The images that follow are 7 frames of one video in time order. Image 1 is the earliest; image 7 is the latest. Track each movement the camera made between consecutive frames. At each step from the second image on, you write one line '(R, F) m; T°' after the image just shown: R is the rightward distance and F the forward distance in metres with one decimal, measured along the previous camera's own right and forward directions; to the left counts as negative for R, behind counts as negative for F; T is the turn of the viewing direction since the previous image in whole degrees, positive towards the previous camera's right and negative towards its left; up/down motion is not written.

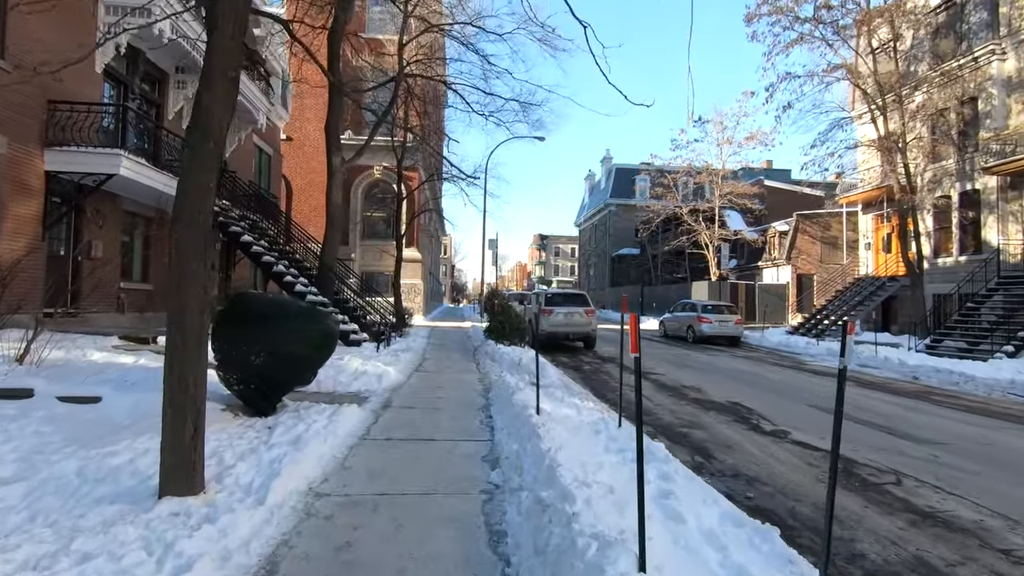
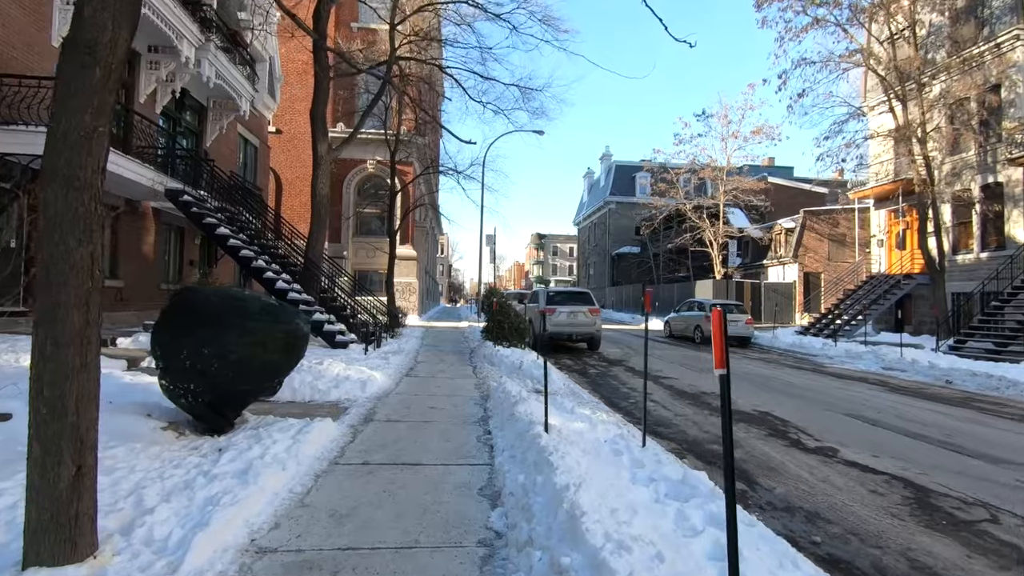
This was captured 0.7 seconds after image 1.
(-0.1, +1.1) m; 0°
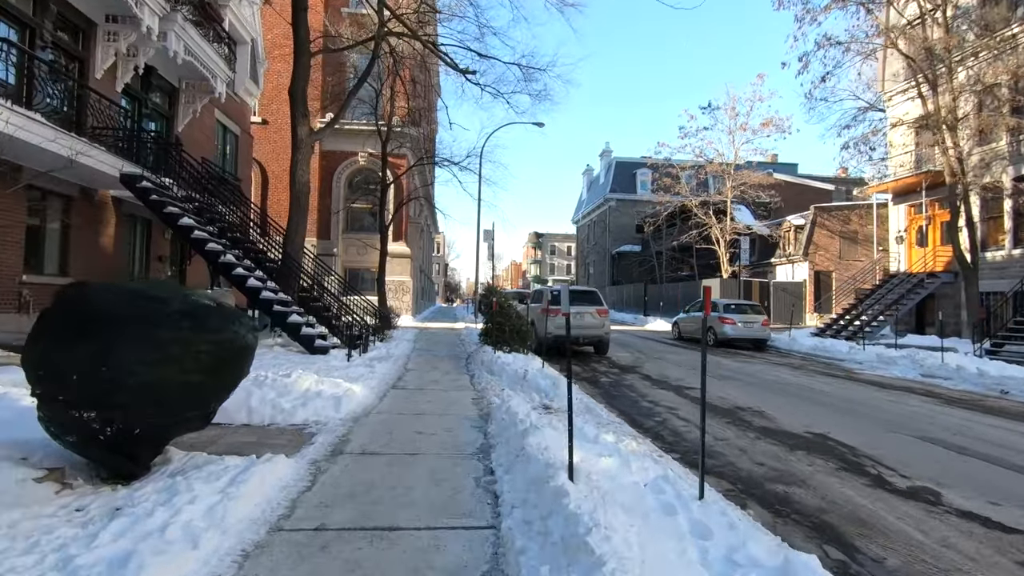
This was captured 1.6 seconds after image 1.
(-0.1, +1.5) m; 0°
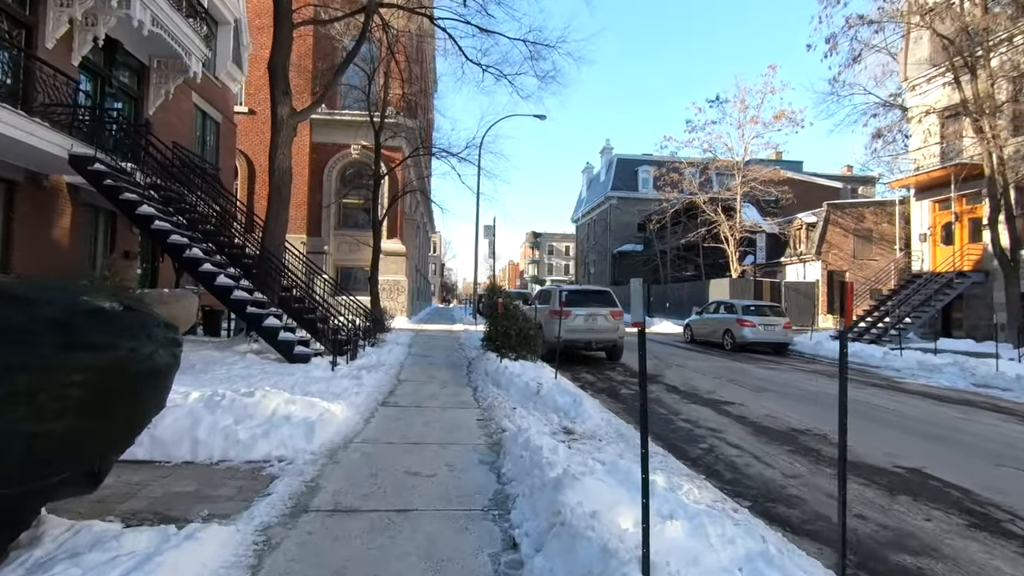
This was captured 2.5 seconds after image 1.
(-0.2, +1.5) m; 0°
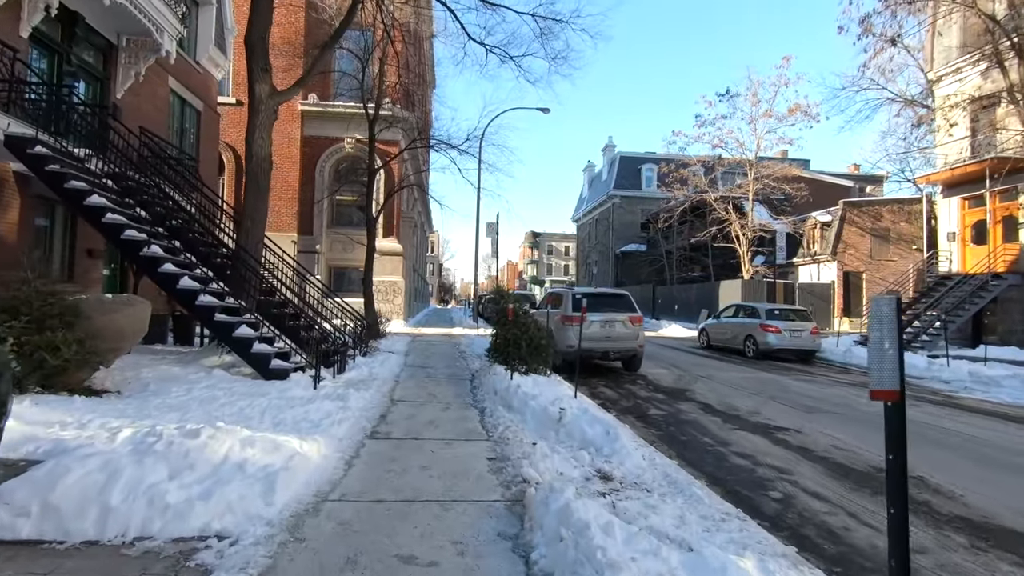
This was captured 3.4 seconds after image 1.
(-0.2, +1.4) m; 0°
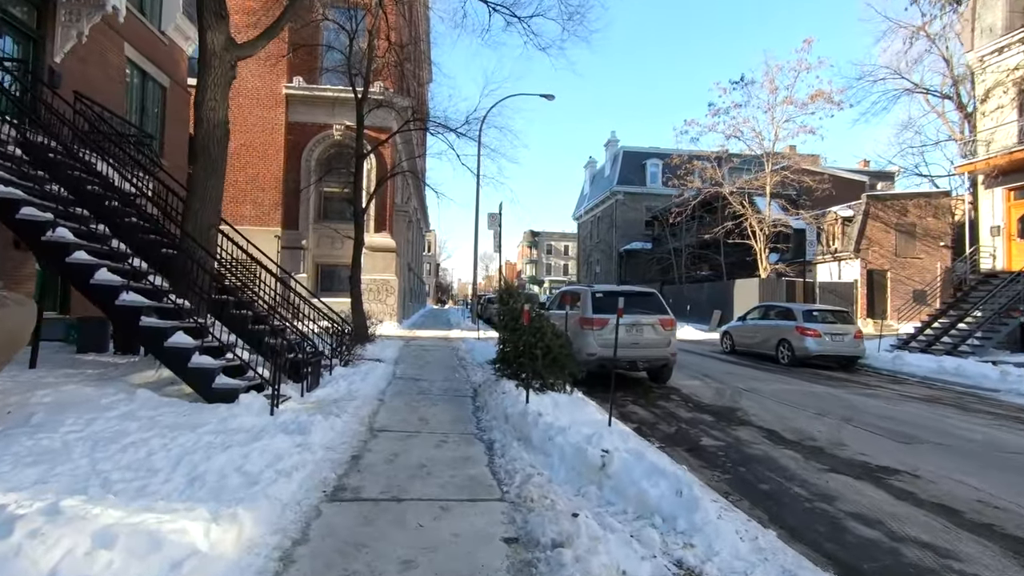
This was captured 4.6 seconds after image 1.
(-0.2, +2.0) m; 0°
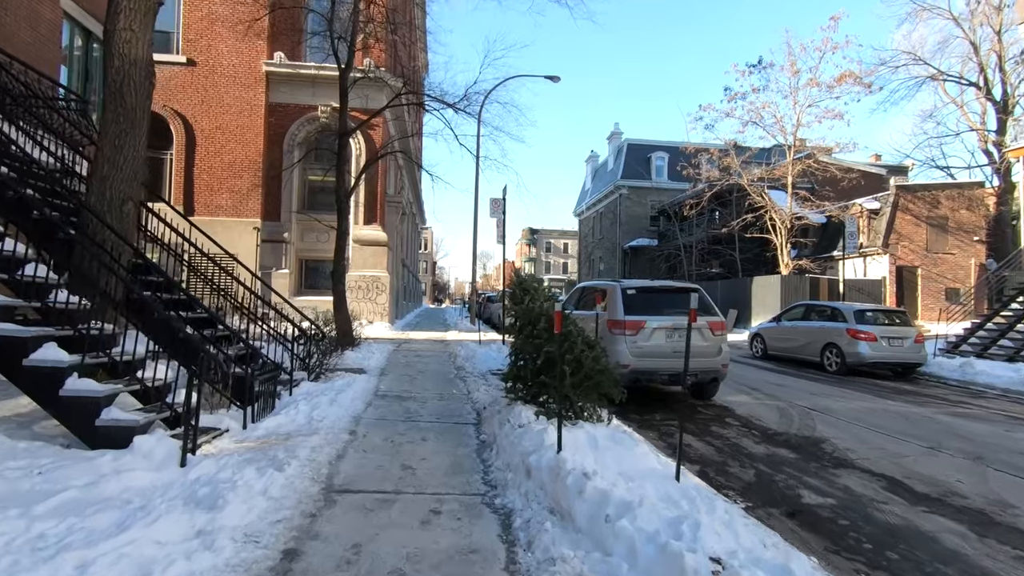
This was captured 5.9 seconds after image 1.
(-0.2, +2.1) m; 0°
